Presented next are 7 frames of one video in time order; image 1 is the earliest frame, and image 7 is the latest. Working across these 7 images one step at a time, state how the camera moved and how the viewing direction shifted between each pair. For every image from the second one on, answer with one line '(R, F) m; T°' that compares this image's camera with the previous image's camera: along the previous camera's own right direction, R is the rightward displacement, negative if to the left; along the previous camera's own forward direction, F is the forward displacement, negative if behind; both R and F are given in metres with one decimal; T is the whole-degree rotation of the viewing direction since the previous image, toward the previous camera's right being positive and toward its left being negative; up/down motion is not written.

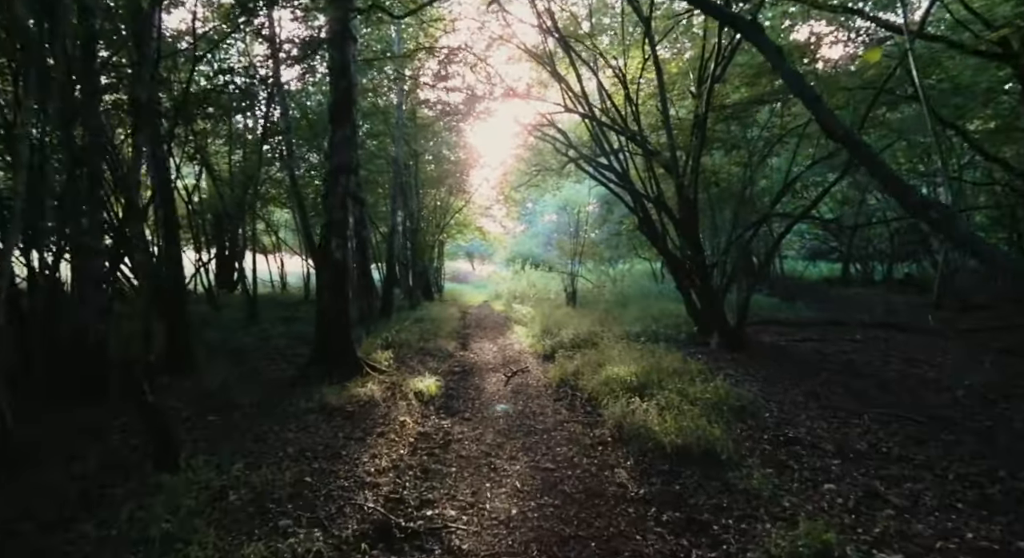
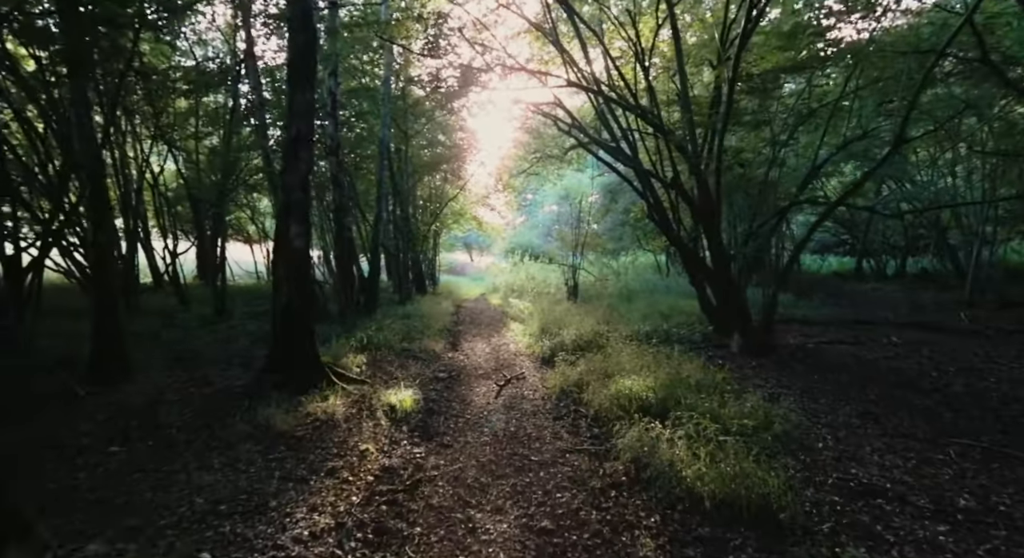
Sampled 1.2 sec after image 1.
(+0.1, +1.6) m; 0°
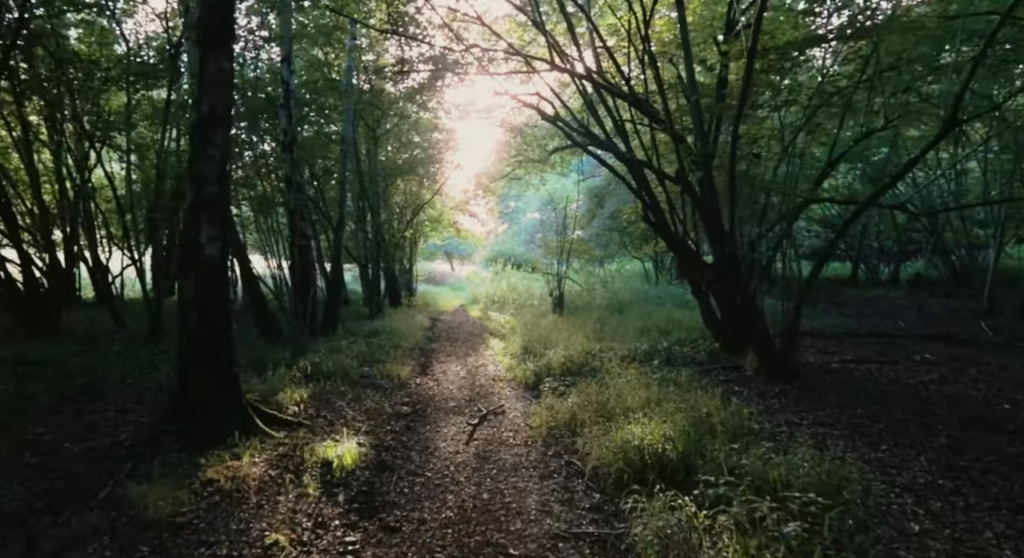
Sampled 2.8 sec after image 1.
(+0.1, +1.8) m; +2°
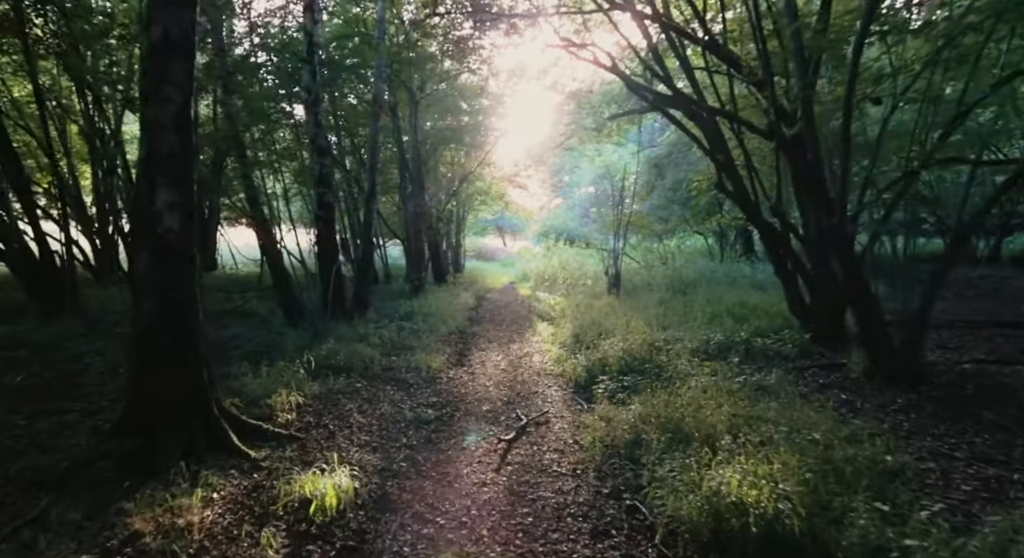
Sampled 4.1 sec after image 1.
(+0.1, +1.7) m; -5°
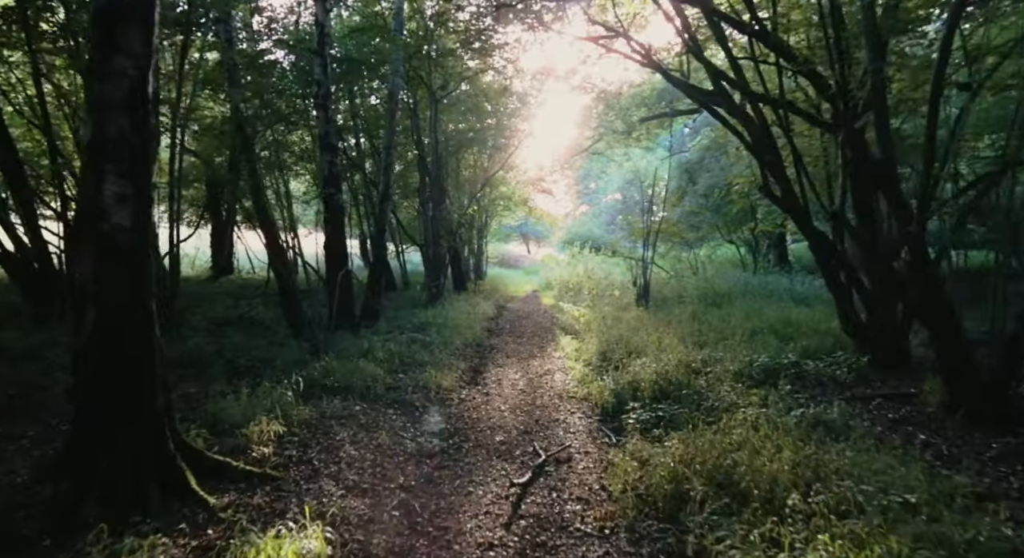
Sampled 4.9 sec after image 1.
(+0.1, +1.0) m; -2°
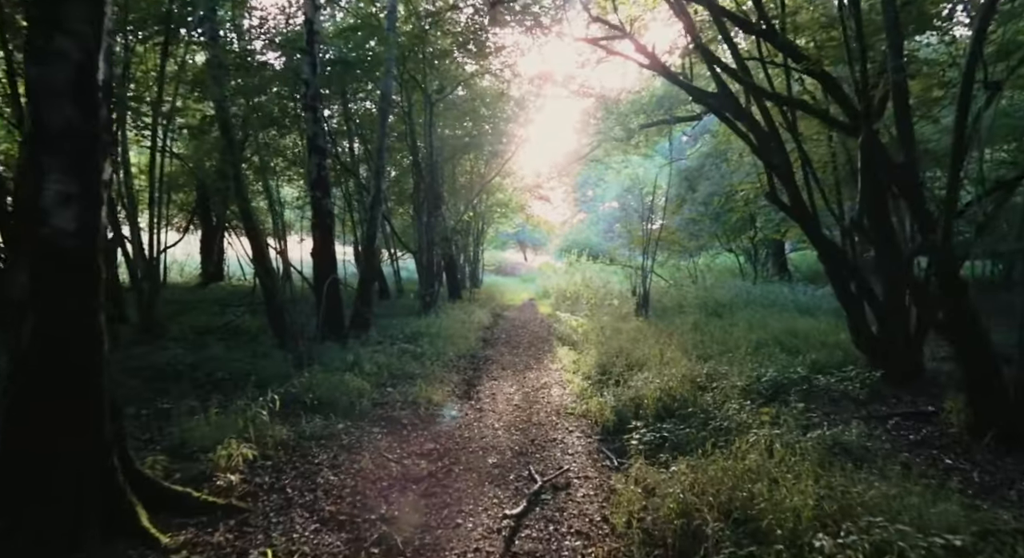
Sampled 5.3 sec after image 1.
(0.0, +0.5) m; 0°
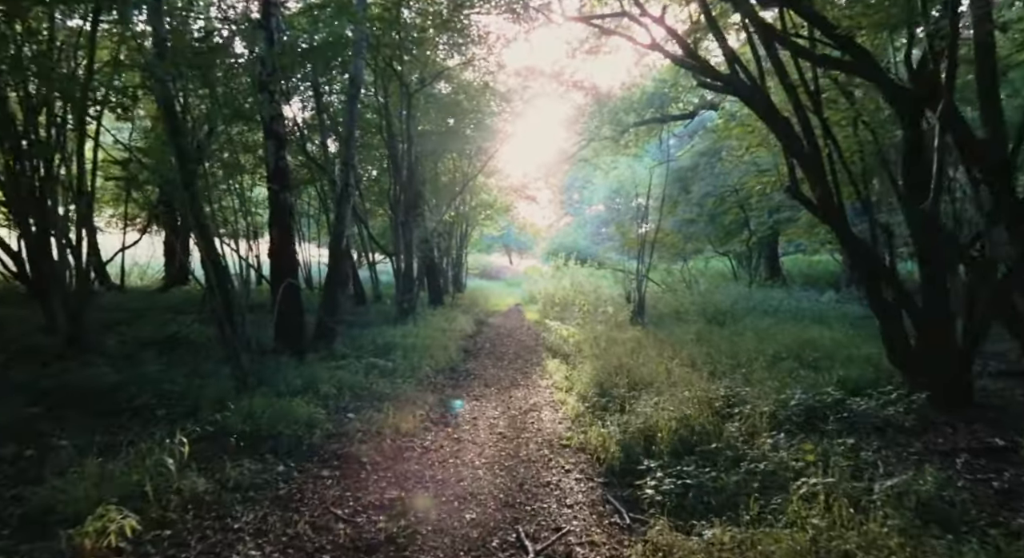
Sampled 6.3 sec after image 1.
(0.0, +1.3) m; +1°
